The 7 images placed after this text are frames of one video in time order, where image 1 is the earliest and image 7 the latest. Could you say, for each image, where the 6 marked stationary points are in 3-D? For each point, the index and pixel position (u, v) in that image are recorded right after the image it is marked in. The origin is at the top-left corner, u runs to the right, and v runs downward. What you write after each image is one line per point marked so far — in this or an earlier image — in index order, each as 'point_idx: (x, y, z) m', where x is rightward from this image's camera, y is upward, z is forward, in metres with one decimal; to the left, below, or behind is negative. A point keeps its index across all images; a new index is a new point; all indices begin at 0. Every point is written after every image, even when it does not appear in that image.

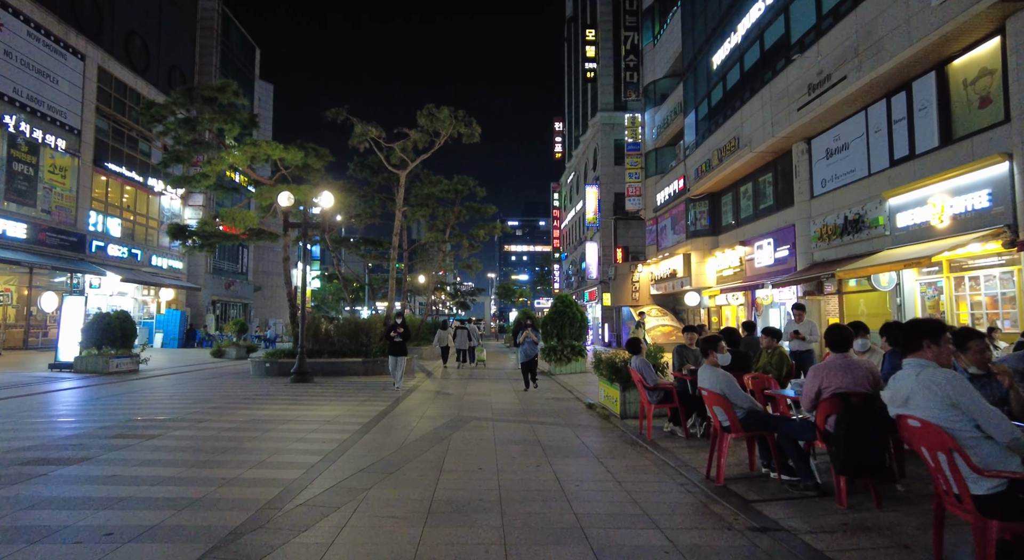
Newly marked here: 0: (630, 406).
0: (+1.6, -1.8, +8.4) m
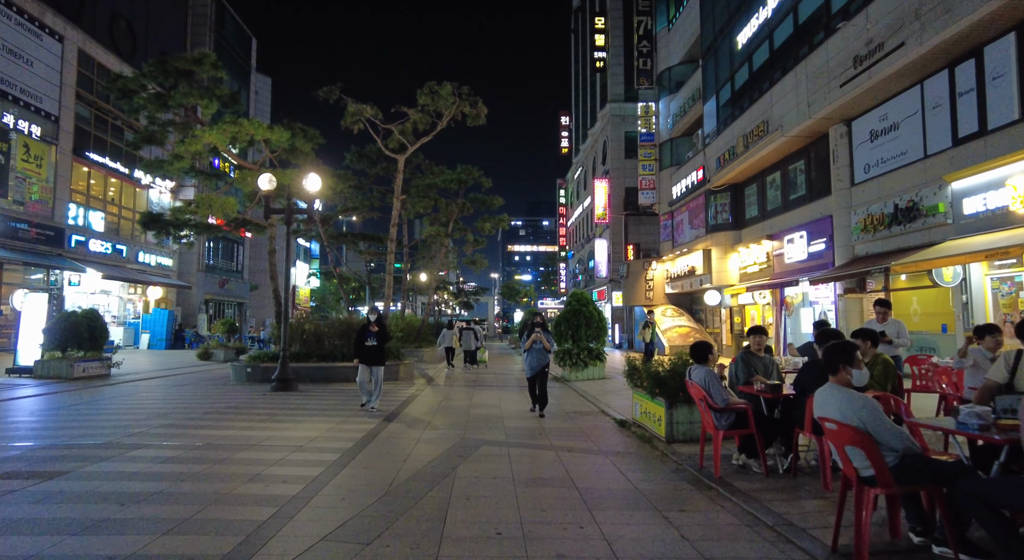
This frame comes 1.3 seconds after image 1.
0: (+1.9, -1.7, +6.8) m
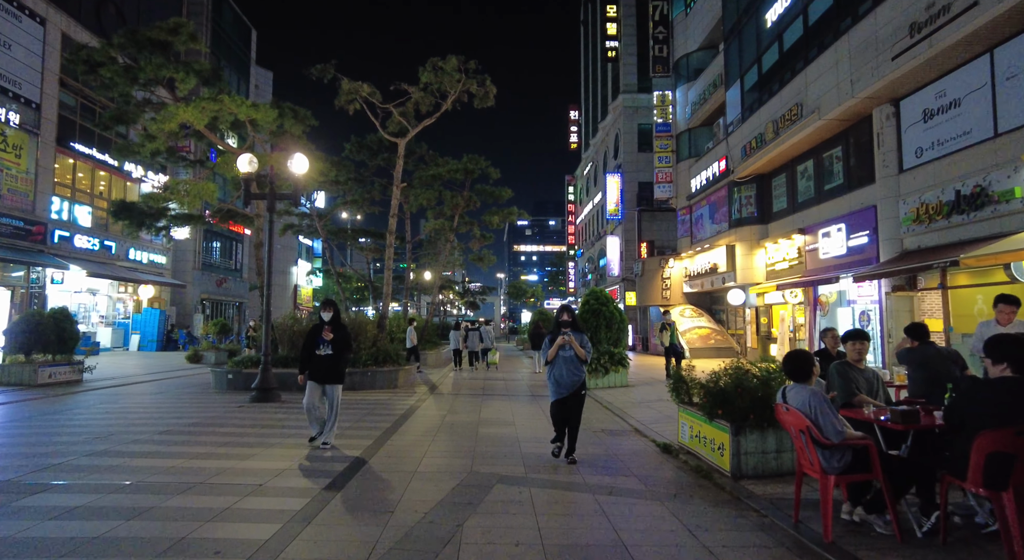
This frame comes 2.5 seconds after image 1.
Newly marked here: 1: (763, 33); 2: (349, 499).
0: (+2.0, -1.6, +5.3) m
1: (+8.2, +8.1, +19.8) m
2: (-1.2, -1.6, +4.6) m
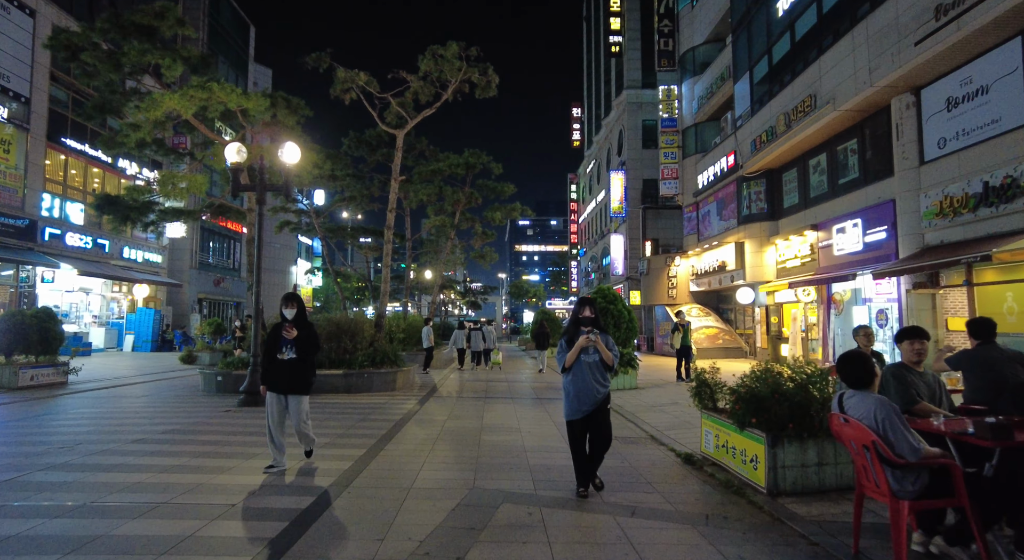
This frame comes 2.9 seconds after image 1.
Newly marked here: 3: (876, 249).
0: (+2.1, -1.5, +4.7) m
1: (+8.3, +8.1, +19.2) m
2: (-1.2, -1.6, +4.0) m
3: (+9.1, +0.8, +15.1) m
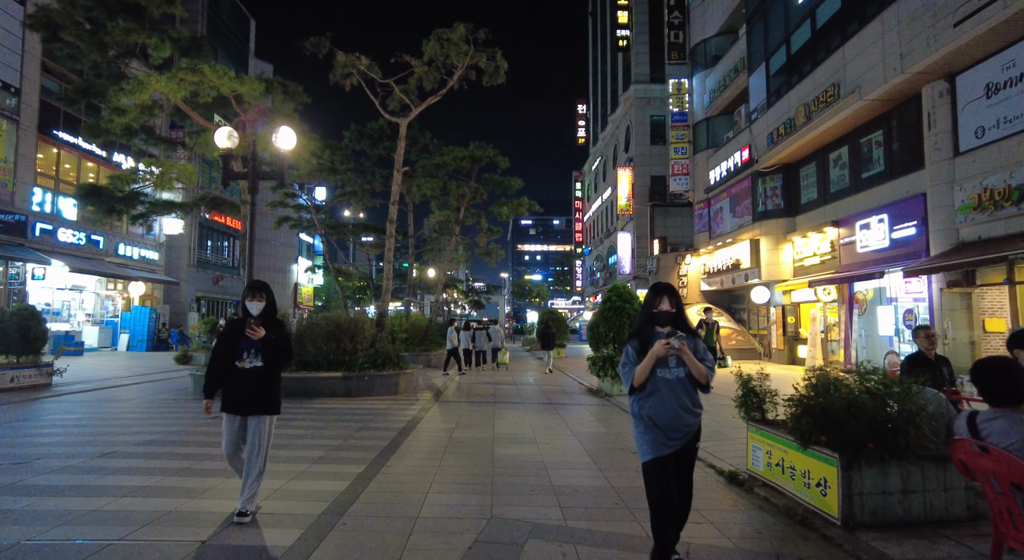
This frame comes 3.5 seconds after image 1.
0: (+2.3, -1.5, +3.9) m
1: (+8.5, +8.2, +18.4) m
2: (-1.0, -1.5, +3.3) m
3: (+9.3, +0.8, +14.3) m
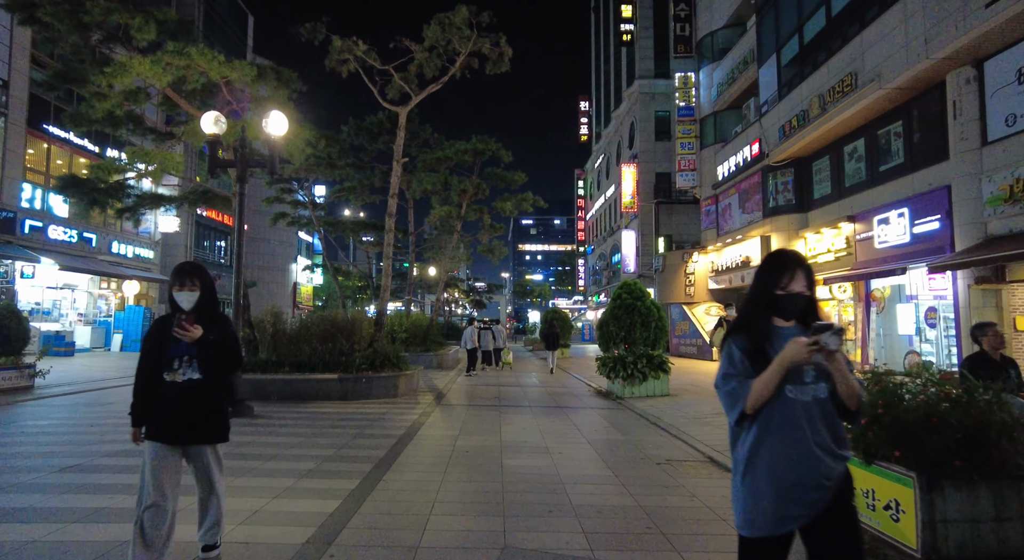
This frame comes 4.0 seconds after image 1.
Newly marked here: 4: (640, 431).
0: (+2.4, -1.4, +3.3) m
1: (+8.6, +8.3, +17.8) m
2: (-0.9, -1.5, +2.7) m
3: (+9.4, +0.9, +13.7) m
4: (+1.6, -1.9, +7.7) m
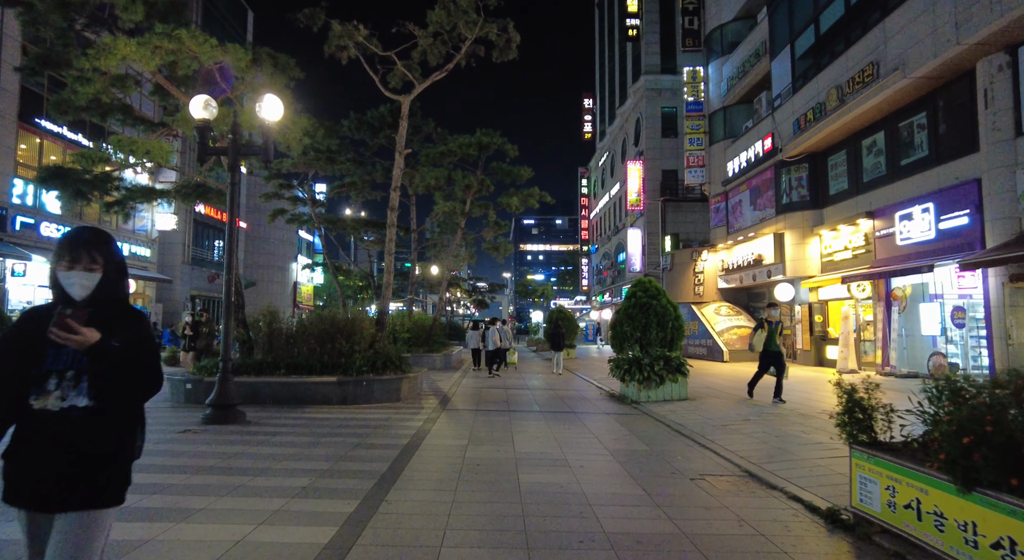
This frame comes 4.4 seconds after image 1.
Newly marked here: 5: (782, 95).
0: (+2.5, -1.3, +2.7) m
1: (+8.8, +8.3, +17.2) m
2: (-0.8, -1.4, +2.1) m
3: (+9.5, +0.9, +13.1) m
4: (+1.8, -1.9, +7.1) m
5: (+8.8, +6.0, +19.8) m
